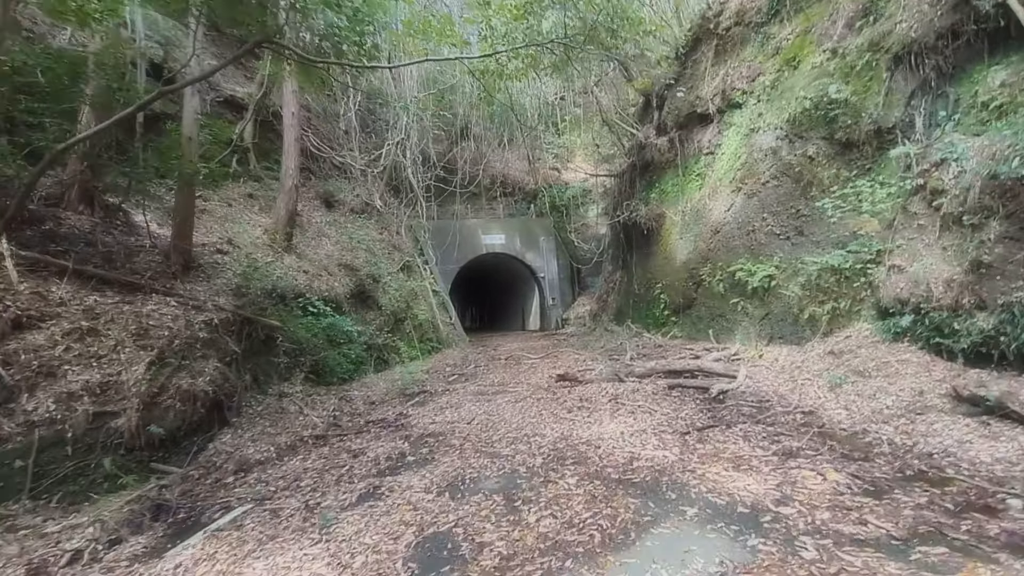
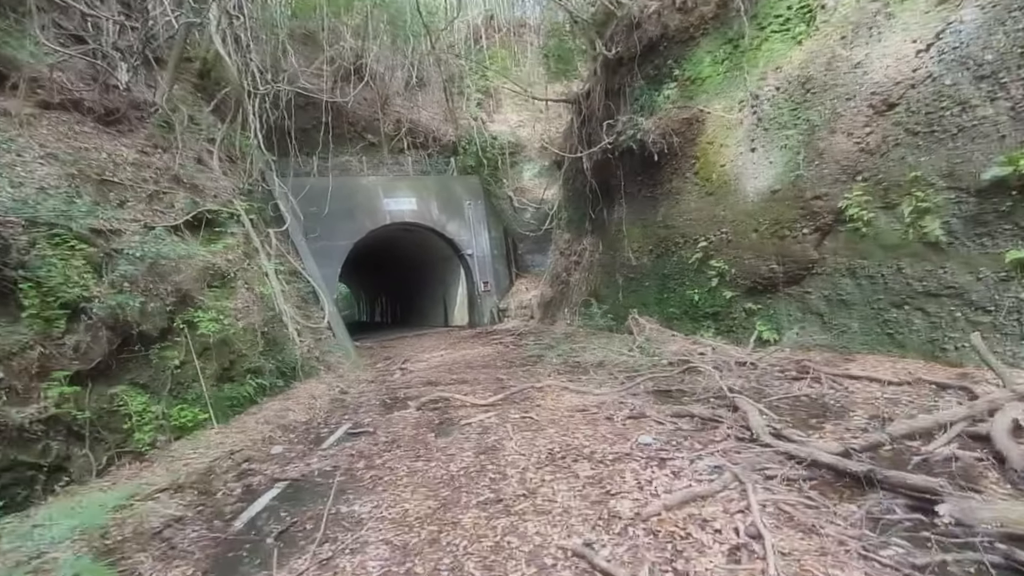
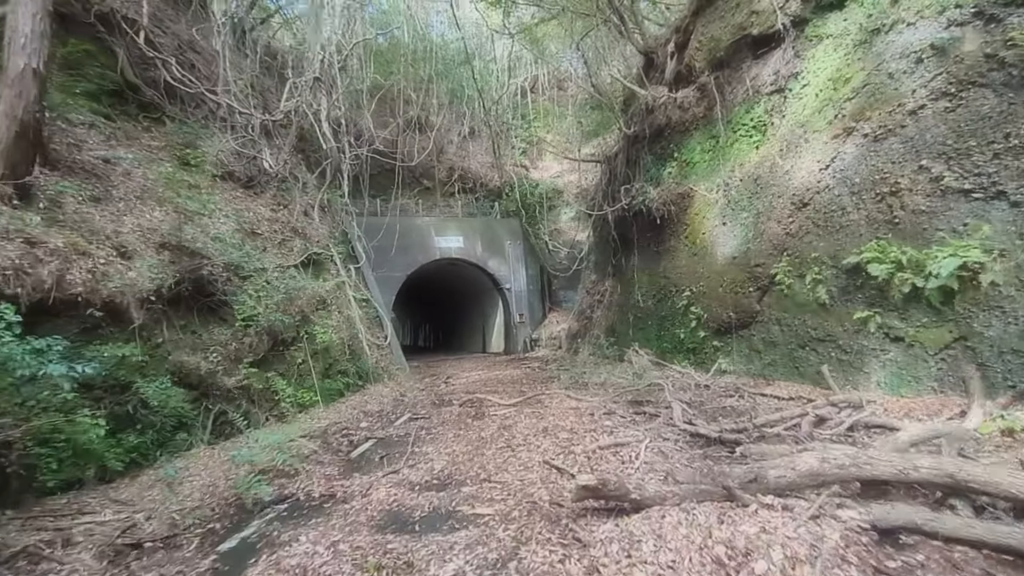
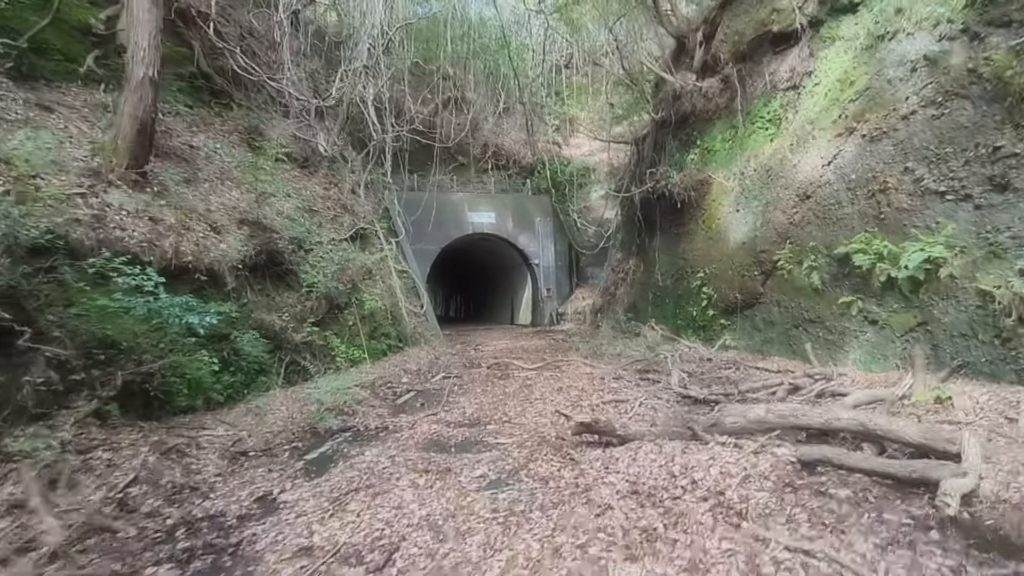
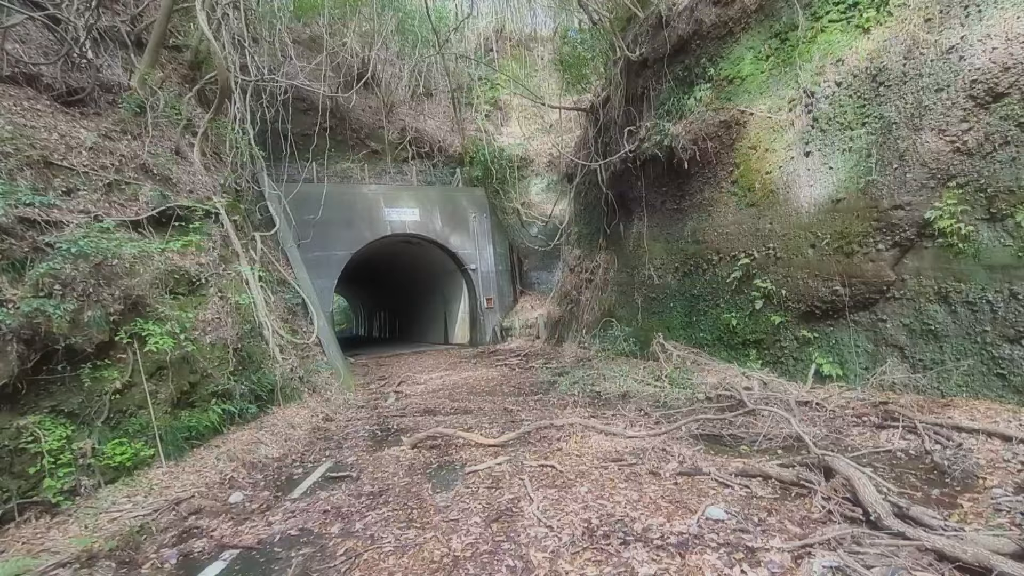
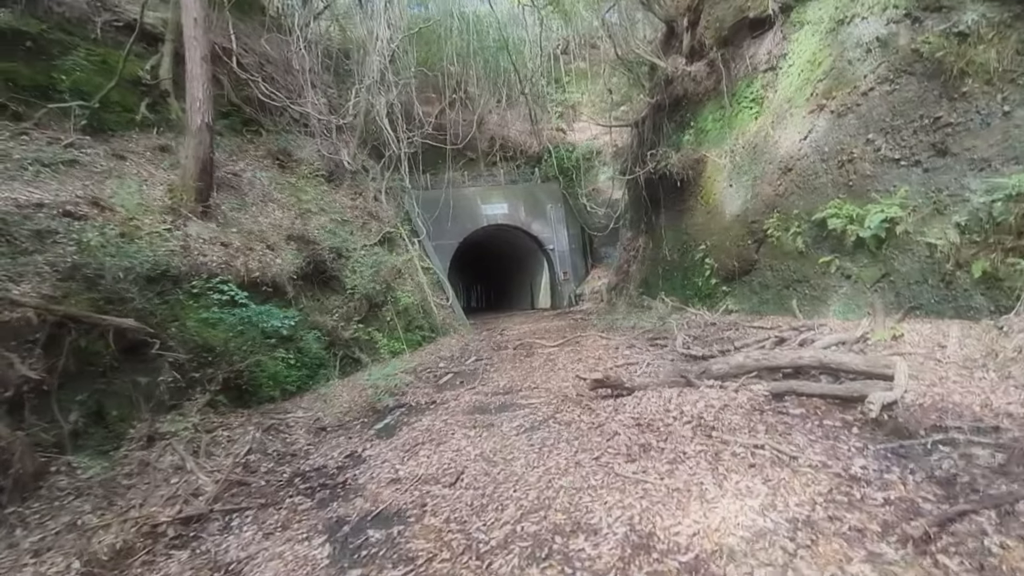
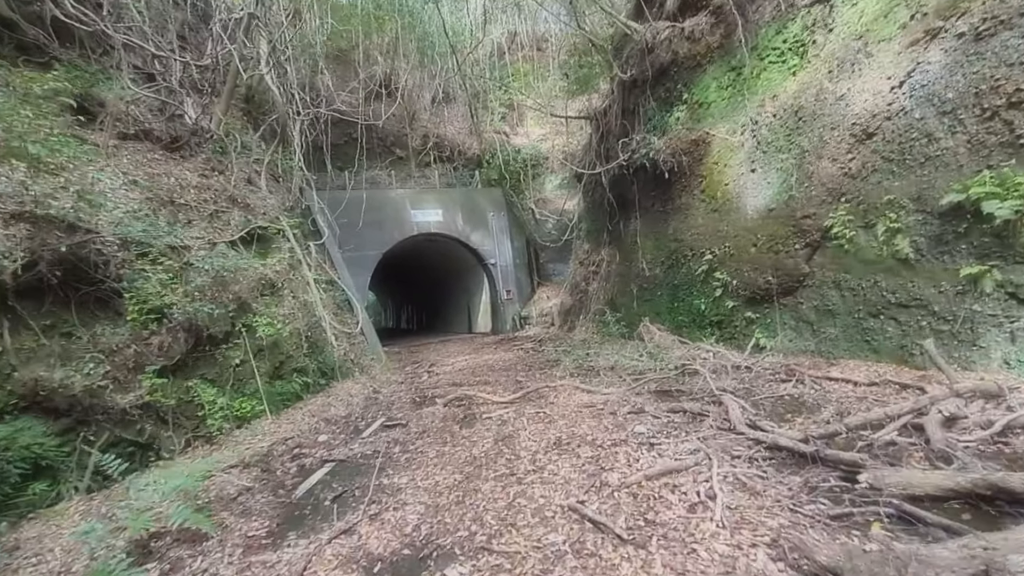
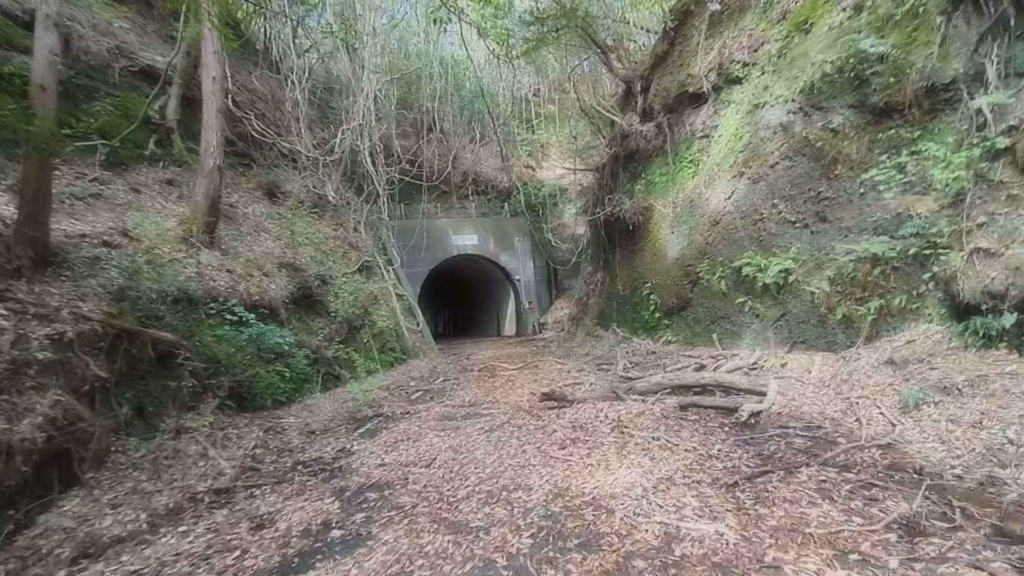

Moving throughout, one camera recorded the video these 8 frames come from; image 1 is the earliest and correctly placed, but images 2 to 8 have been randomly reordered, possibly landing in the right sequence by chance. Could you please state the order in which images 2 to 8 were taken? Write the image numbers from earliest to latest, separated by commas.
8, 6, 4, 3, 7, 2, 5
